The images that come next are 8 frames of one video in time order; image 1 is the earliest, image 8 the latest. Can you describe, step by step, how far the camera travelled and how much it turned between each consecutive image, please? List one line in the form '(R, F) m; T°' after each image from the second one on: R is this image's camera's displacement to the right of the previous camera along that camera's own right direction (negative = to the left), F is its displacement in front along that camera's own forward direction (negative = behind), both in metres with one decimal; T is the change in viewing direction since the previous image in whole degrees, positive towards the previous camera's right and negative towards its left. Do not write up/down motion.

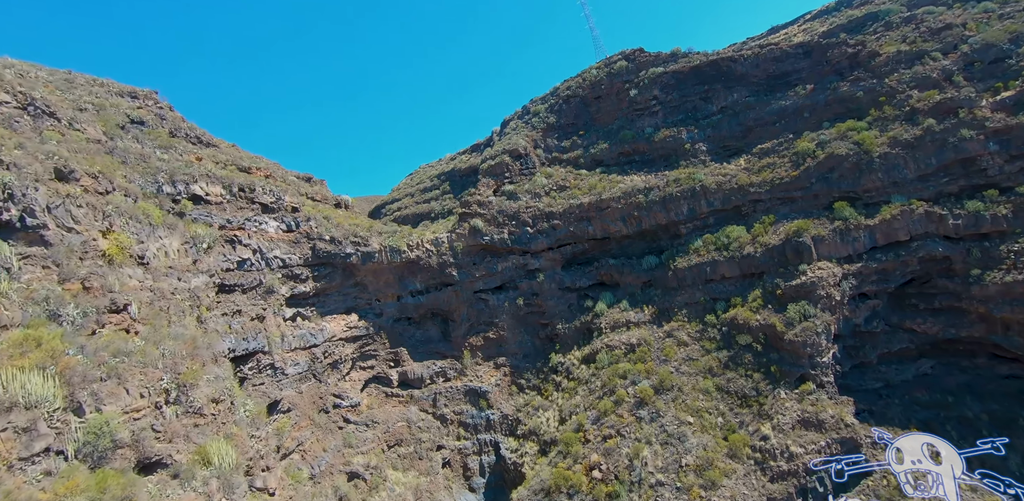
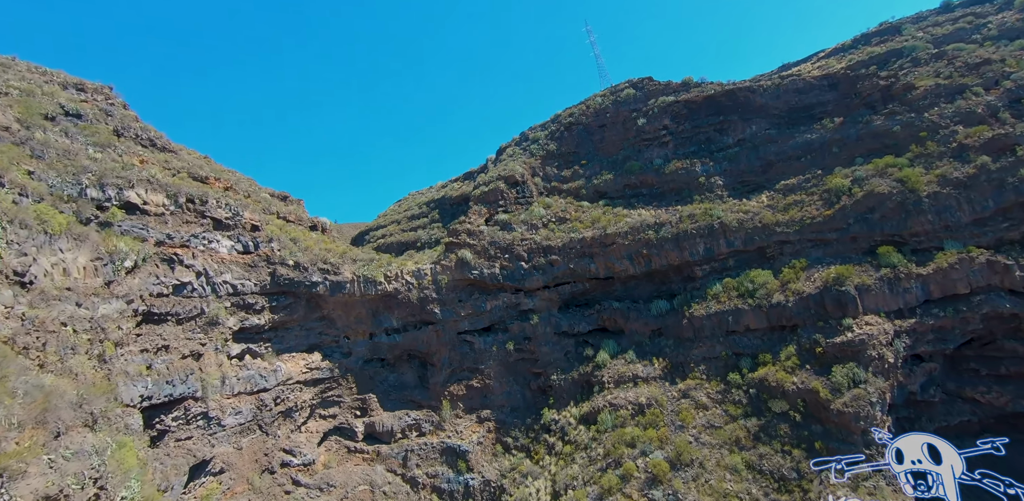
(-0.1, +3.2) m; +1°
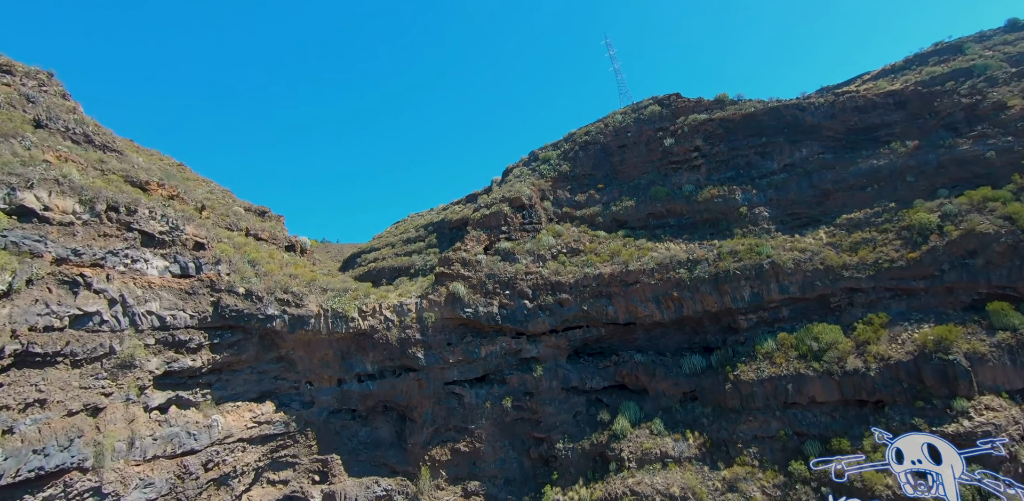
(+0.1, +4.1) m; -1°
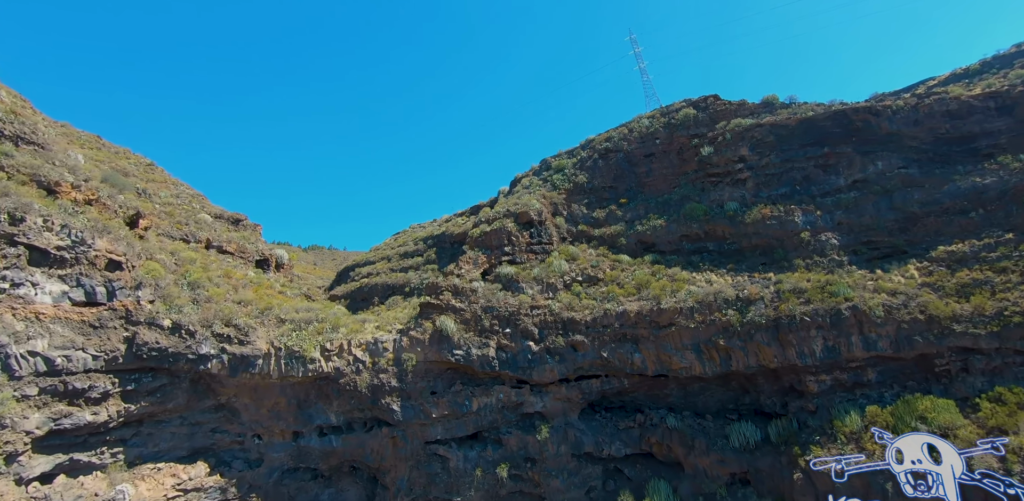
(+0.3, +4.0) m; -1°
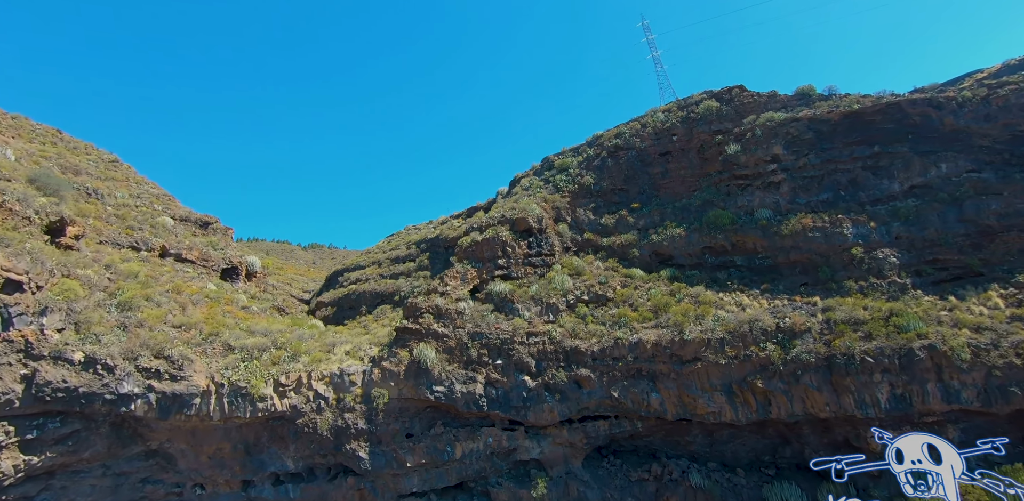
(+0.3, +2.7) m; -1°
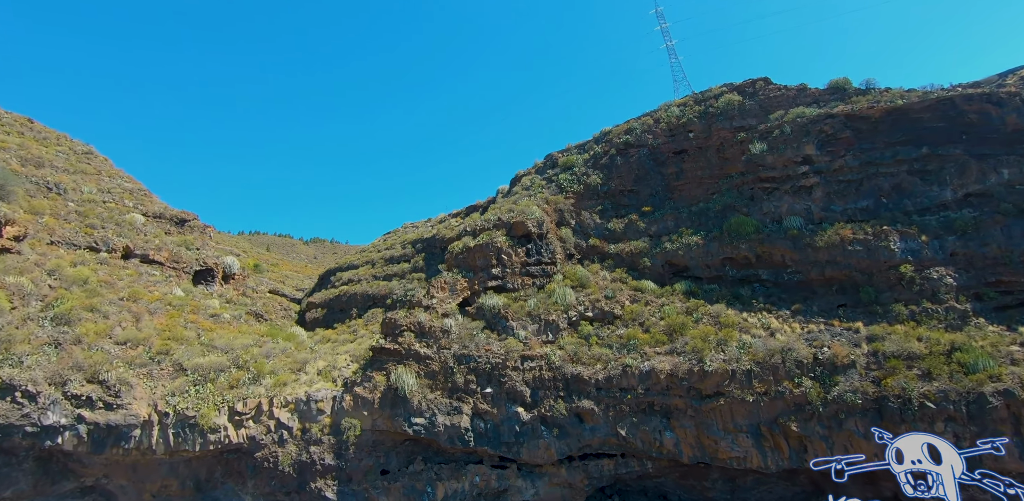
(+0.3, +1.8) m; -1°
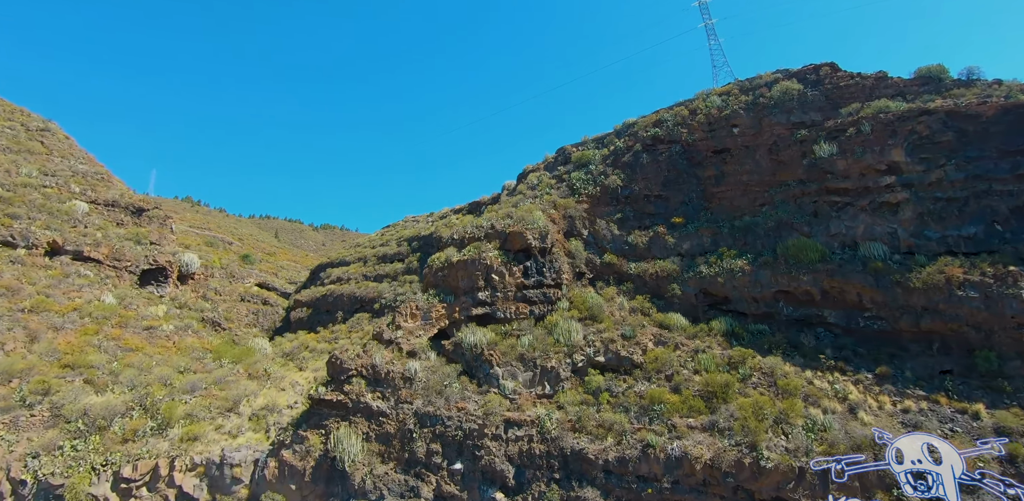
(+0.5, +3.1) m; -2°
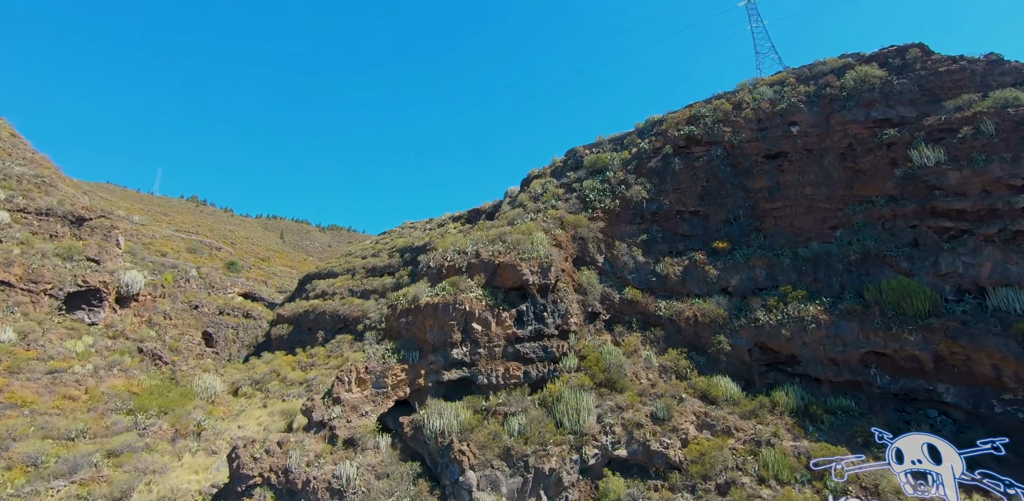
(+0.4, +3.1) m; -2°
